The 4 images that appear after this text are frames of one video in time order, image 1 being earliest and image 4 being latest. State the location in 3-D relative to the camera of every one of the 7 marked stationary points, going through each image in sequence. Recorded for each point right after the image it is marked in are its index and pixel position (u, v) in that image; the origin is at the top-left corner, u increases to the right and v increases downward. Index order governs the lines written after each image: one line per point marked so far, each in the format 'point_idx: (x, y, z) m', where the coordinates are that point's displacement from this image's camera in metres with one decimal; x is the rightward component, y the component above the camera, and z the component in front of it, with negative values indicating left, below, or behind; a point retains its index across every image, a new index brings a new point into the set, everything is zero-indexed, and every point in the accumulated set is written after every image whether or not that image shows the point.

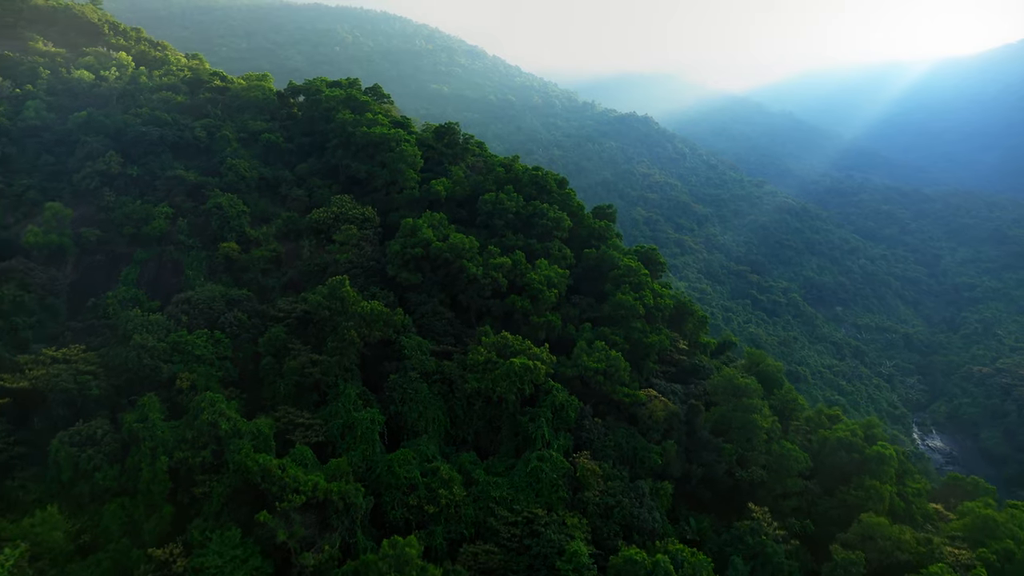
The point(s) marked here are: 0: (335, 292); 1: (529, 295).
0: (-5.9, -0.1, +17.6) m
1: (+0.6, -0.2, +19.4) m
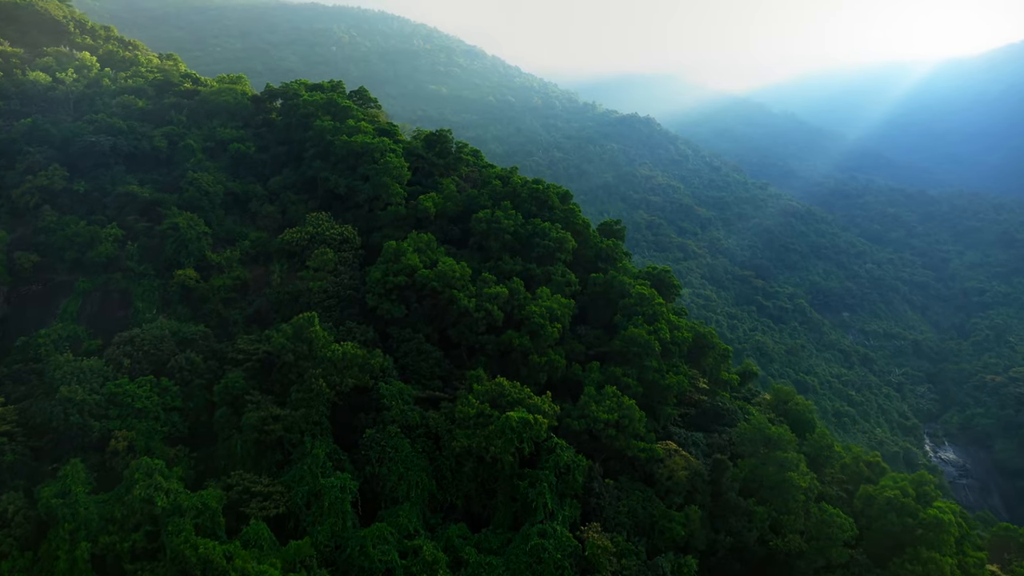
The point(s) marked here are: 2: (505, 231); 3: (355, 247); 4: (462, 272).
0: (-6.0, -1.2, +15.1) m
1: (+0.5, -1.3, +16.9) m
2: (-0.2, +2.1, +19.7) m
3: (-5.8, +1.5, +19.6) m
4: (-1.7, +0.5, +17.6) m
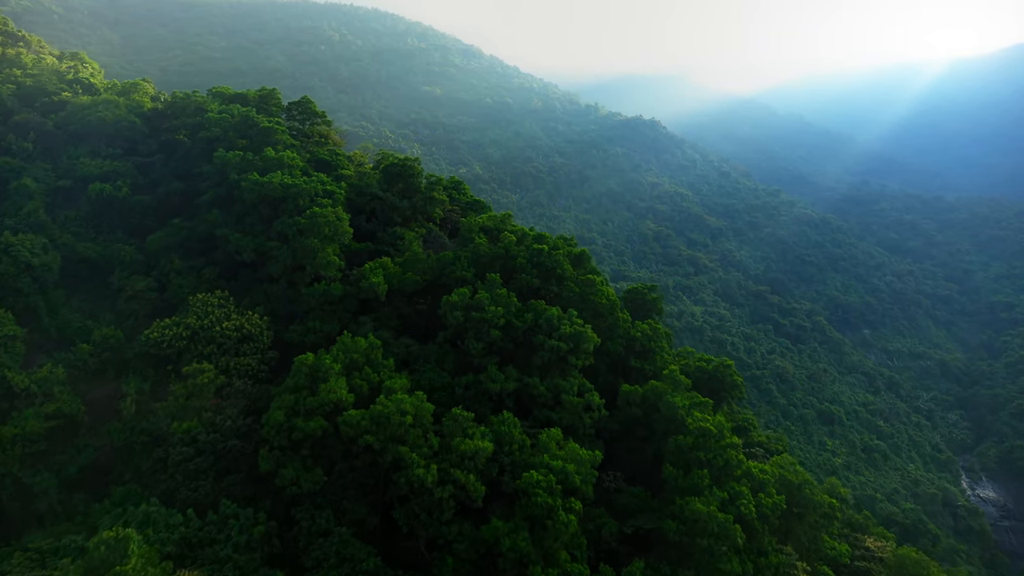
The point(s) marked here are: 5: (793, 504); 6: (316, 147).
0: (-6.2, -4.2, +8.2) m
1: (+0.3, -4.3, +10.0) m
2: (-0.5, -0.9, +12.9) m
3: (-6.1, -1.5, +12.7) m
4: (-1.9, -2.4, +10.7) m
5: (+6.7, -5.1, +12.5) m
6: (-7.0, +5.3, +19.2) m
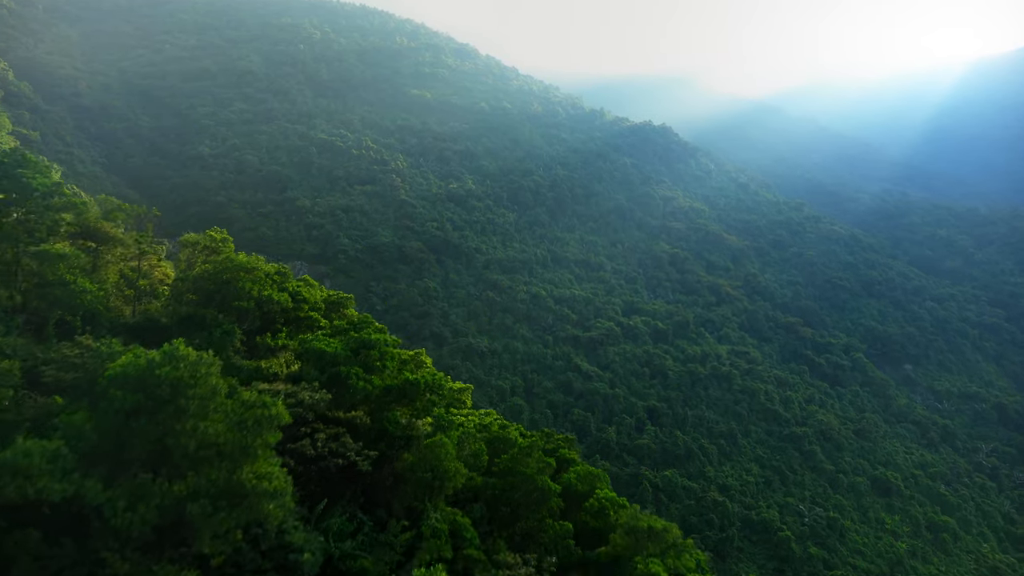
0: (-6.6, -9.3, -3.4) m
1: (-0.1, -9.4, -1.5) m
2: (-0.9, -5.9, +1.3) m
3: (-6.4, -6.6, +1.1) m
4: (-2.3, -7.5, -0.9) m
5: (+6.3, -10.2, +0.9) m
6: (-7.4, +0.2, +7.6) m
